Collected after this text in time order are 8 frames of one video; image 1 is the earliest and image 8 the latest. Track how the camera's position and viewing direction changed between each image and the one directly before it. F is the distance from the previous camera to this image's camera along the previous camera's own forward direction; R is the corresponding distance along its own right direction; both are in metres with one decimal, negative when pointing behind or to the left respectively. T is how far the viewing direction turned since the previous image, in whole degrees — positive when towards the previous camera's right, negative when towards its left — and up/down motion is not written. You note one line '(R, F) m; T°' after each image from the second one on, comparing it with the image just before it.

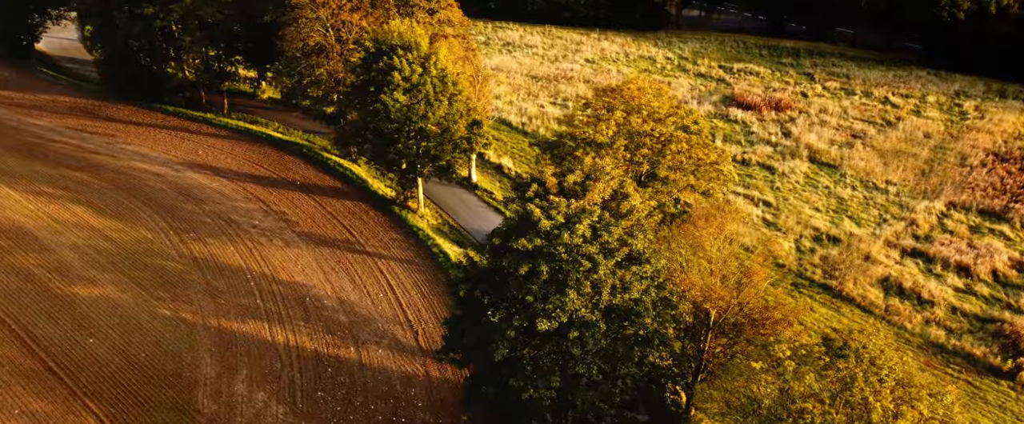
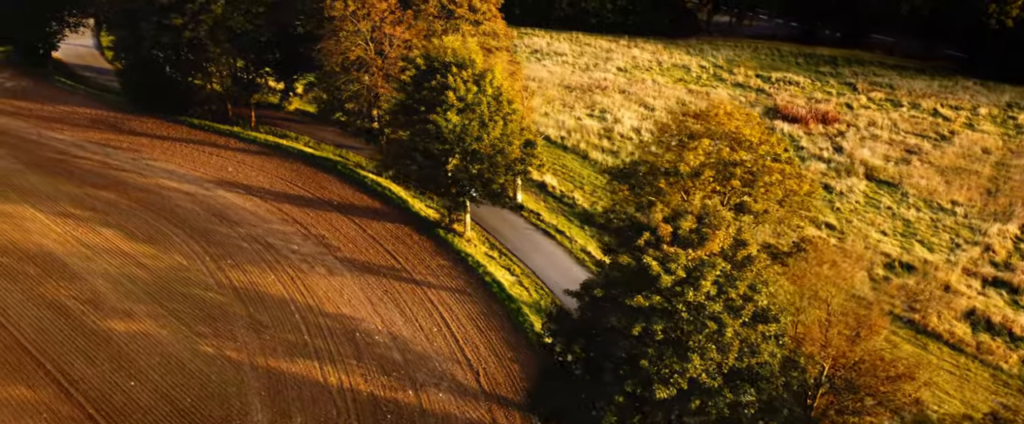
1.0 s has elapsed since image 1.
(-2.5, +2.1) m; 0°
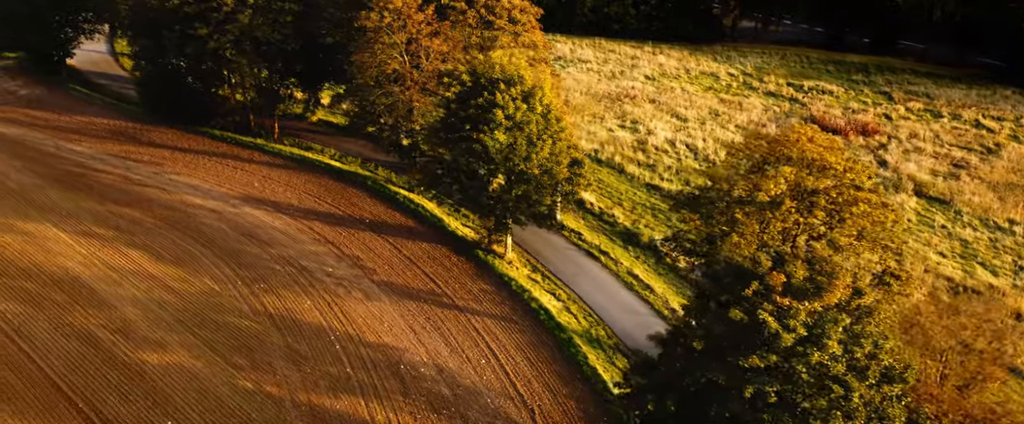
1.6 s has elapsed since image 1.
(-2.0, +1.7) m; 0°
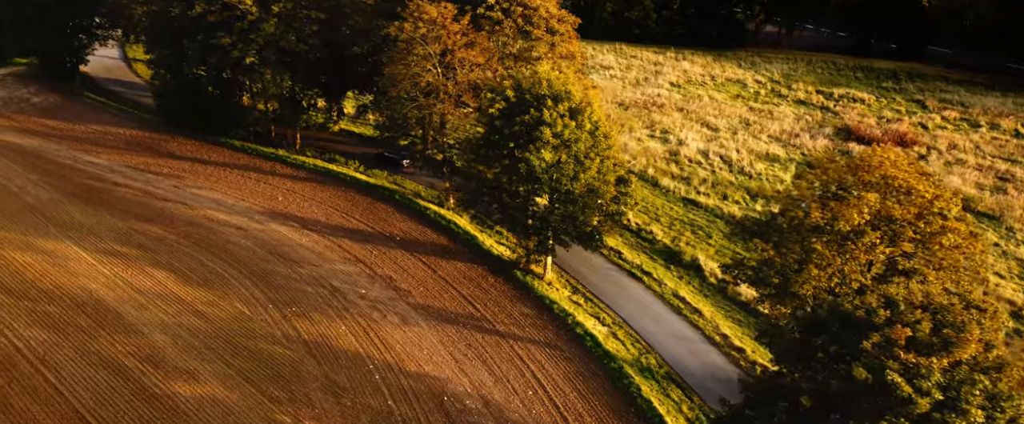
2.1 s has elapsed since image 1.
(-1.8, +1.5) m; 0°
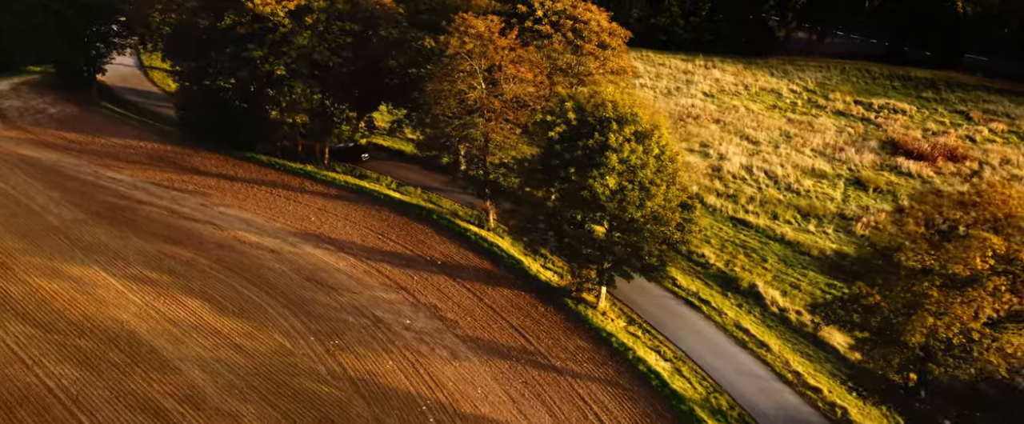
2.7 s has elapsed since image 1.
(-2.2, +1.9) m; 0°
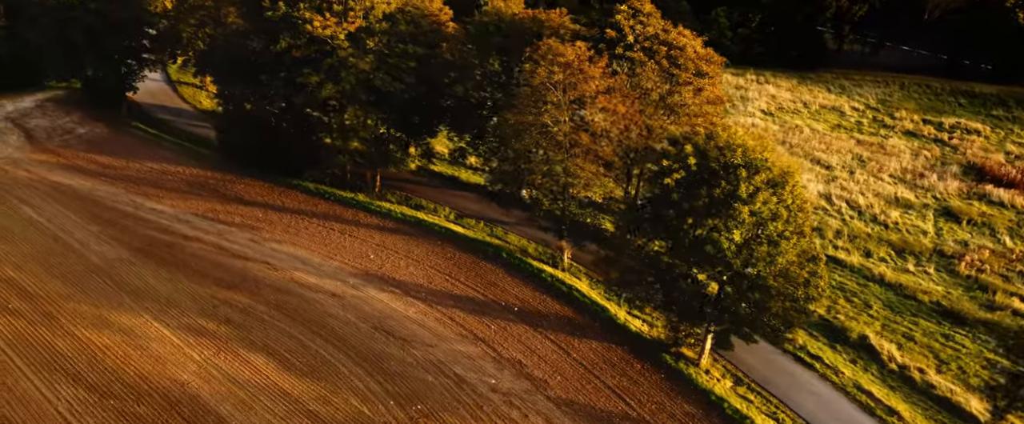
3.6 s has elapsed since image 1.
(-3.6, +3.1) m; 0°
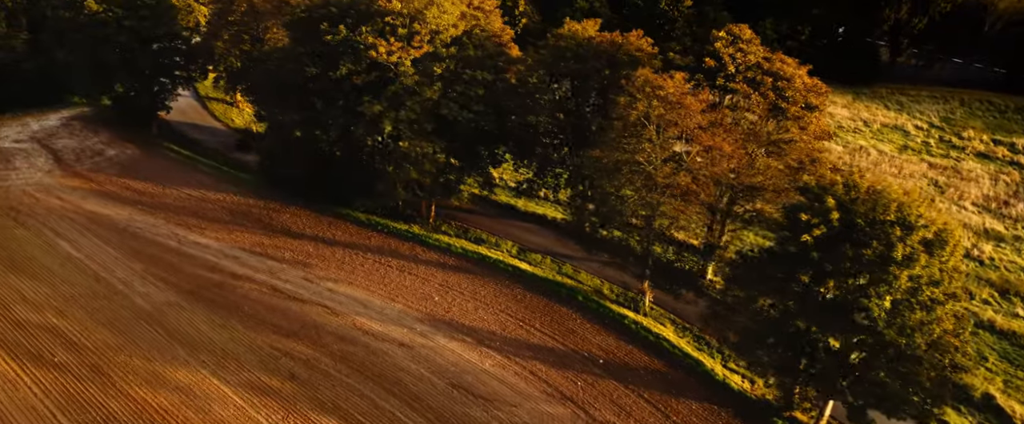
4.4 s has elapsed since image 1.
(-3.5, +2.9) m; 0°
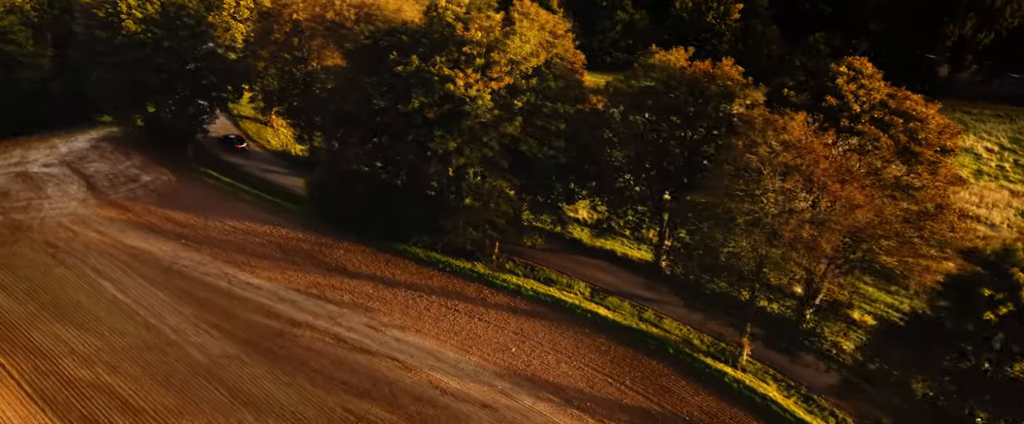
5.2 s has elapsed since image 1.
(-3.6, +2.8) m; 0°
